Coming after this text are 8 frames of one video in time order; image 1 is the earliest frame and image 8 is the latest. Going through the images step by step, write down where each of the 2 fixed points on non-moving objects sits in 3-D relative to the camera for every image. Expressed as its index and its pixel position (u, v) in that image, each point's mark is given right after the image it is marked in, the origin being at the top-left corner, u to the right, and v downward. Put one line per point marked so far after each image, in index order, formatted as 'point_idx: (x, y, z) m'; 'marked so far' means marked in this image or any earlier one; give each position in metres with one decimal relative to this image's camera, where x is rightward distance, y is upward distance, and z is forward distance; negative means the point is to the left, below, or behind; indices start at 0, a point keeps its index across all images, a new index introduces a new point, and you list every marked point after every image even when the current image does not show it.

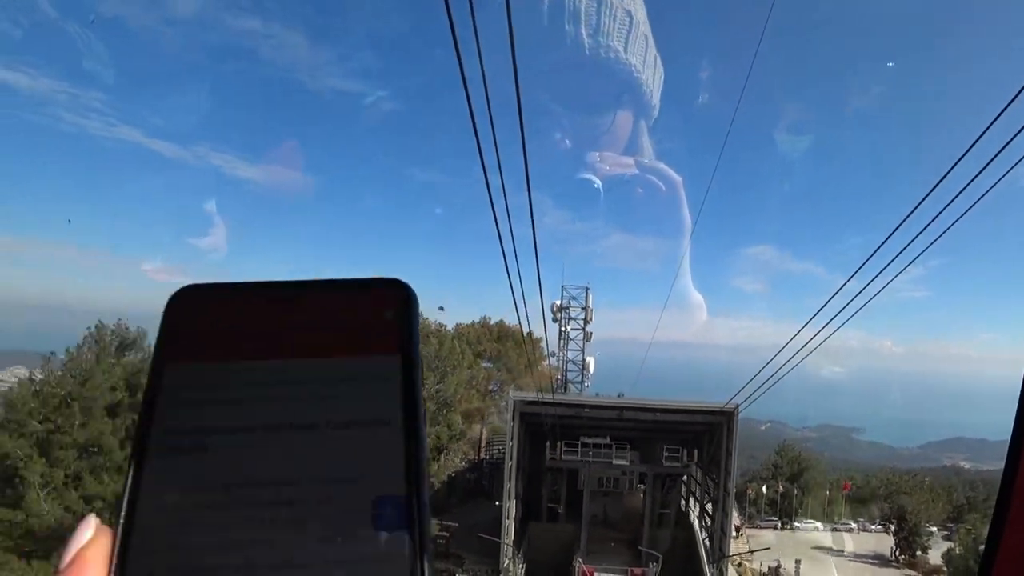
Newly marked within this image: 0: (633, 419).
0: (+1.6, -1.8, +12.1) m
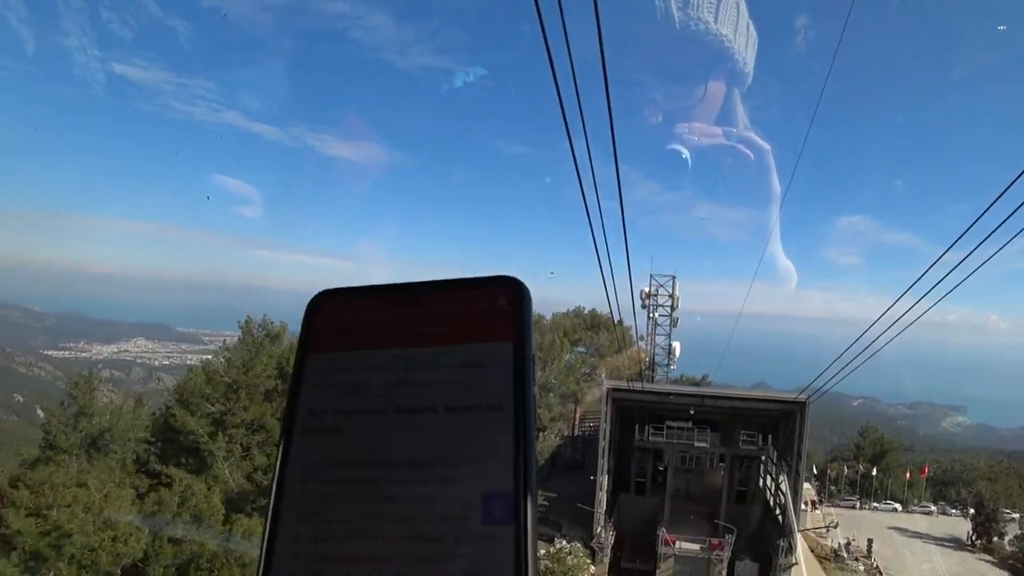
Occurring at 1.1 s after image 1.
0: (+3.0, -1.8, +13.4) m
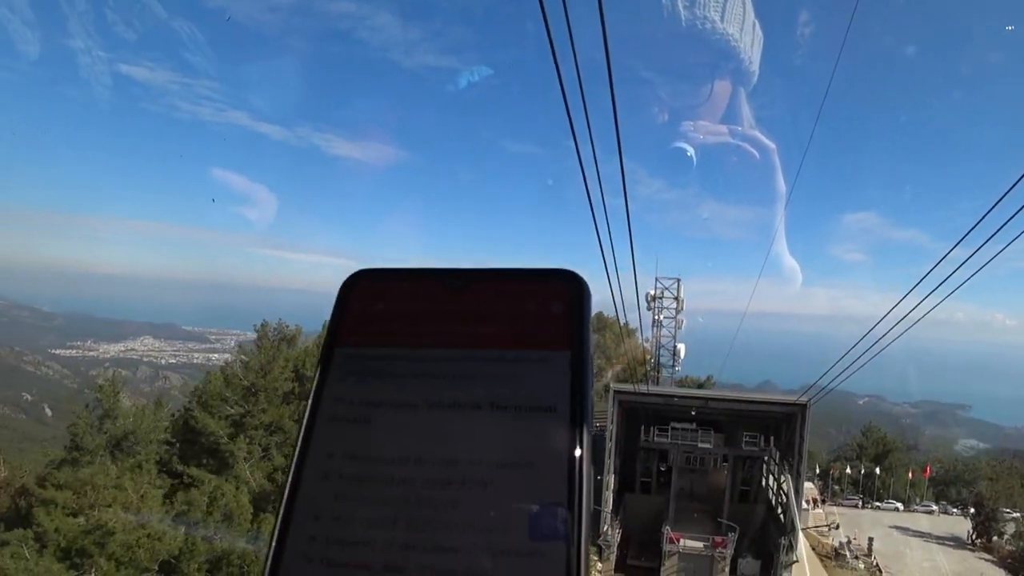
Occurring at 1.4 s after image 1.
0: (+3.1, -1.8, +13.7) m
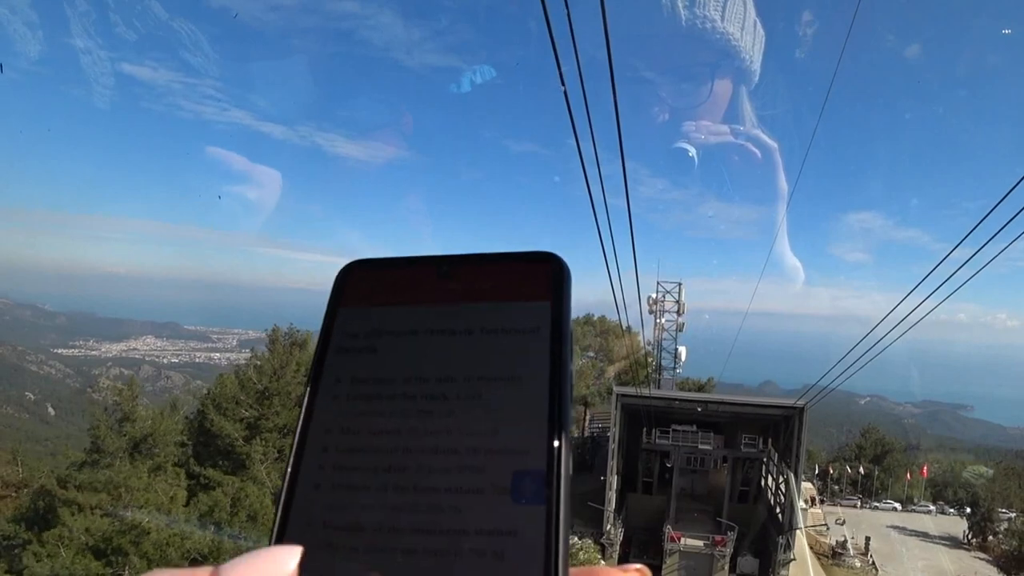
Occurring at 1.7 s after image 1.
0: (+3.2, -1.9, +14.1) m
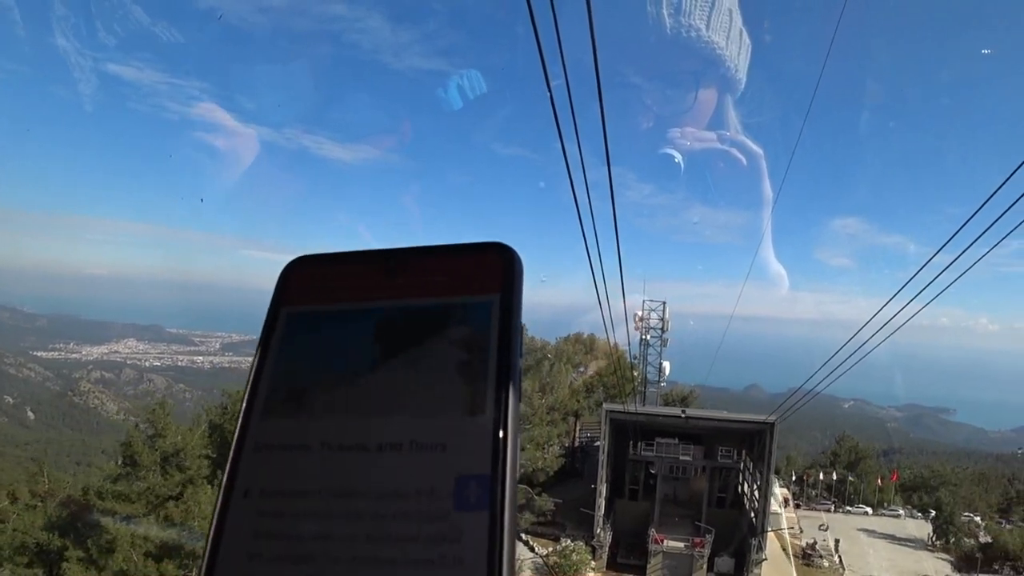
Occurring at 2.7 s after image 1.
0: (+3.2, -2.3, +15.4) m
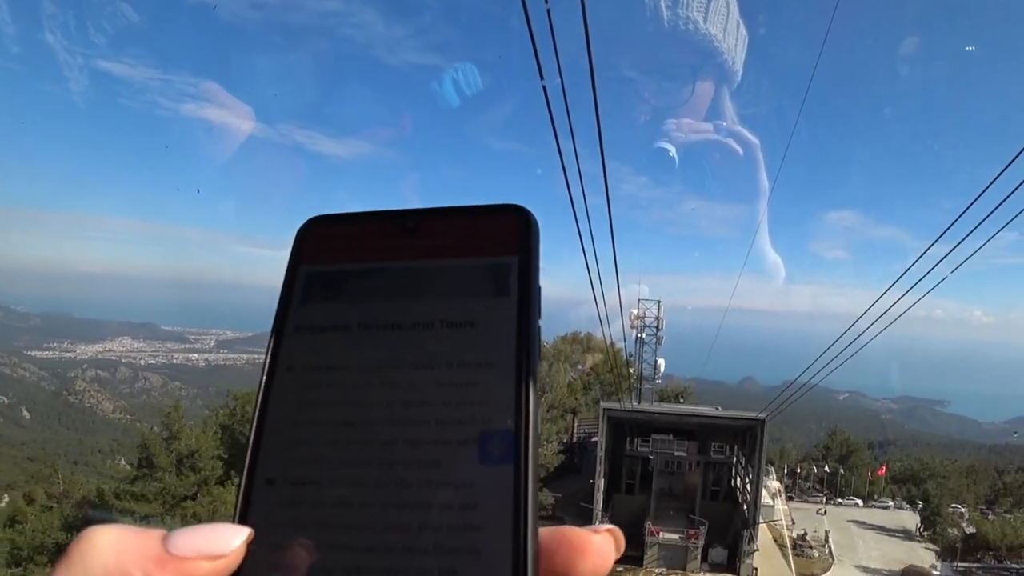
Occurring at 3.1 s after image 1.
0: (+3.2, -2.4, +15.9) m
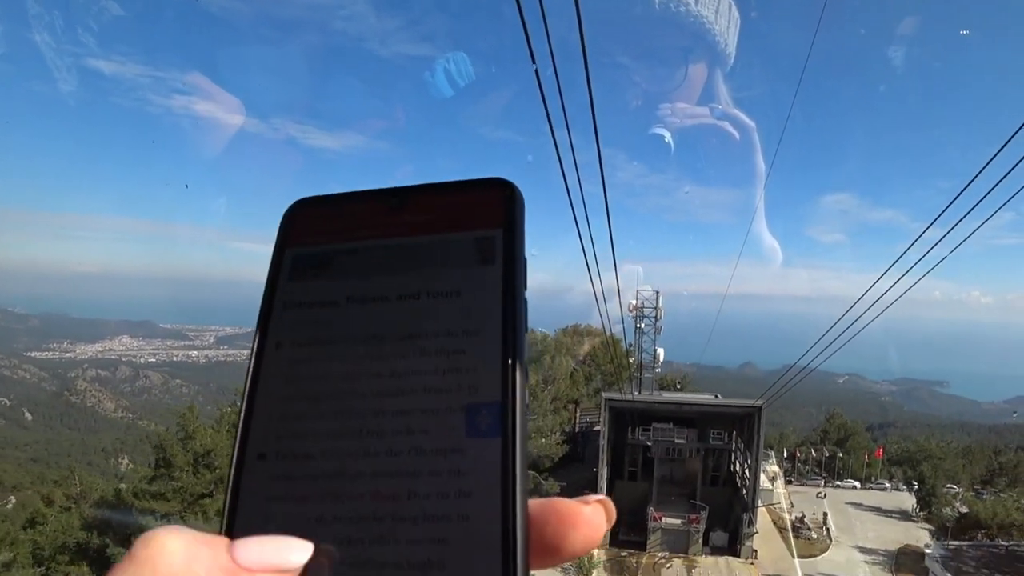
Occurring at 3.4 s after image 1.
0: (+3.3, -2.2, +16.4) m
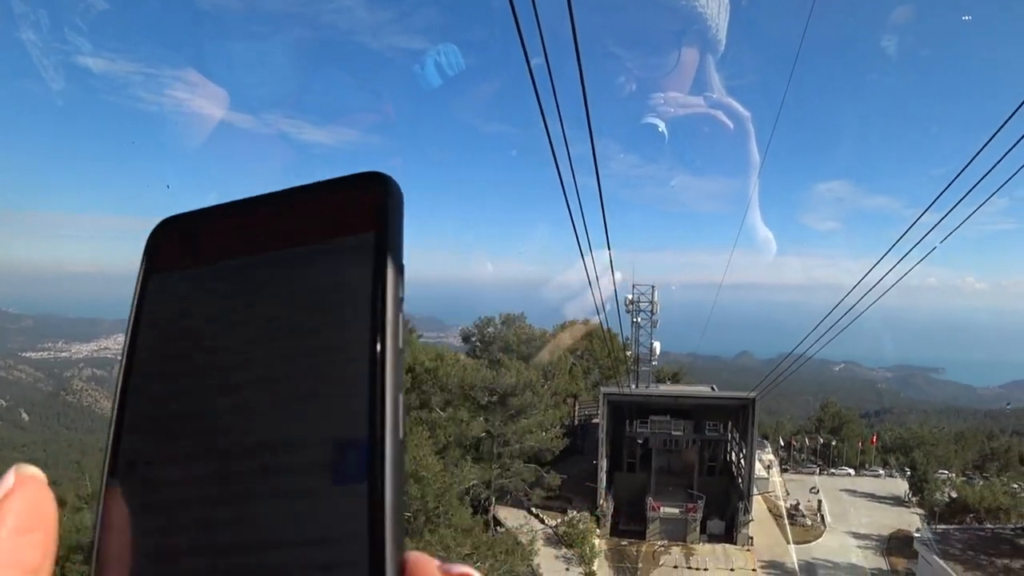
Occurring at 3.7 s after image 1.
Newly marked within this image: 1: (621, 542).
0: (+3.3, -2.1, +16.8) m
1: (+1.8, -4.3, +15.1) m
